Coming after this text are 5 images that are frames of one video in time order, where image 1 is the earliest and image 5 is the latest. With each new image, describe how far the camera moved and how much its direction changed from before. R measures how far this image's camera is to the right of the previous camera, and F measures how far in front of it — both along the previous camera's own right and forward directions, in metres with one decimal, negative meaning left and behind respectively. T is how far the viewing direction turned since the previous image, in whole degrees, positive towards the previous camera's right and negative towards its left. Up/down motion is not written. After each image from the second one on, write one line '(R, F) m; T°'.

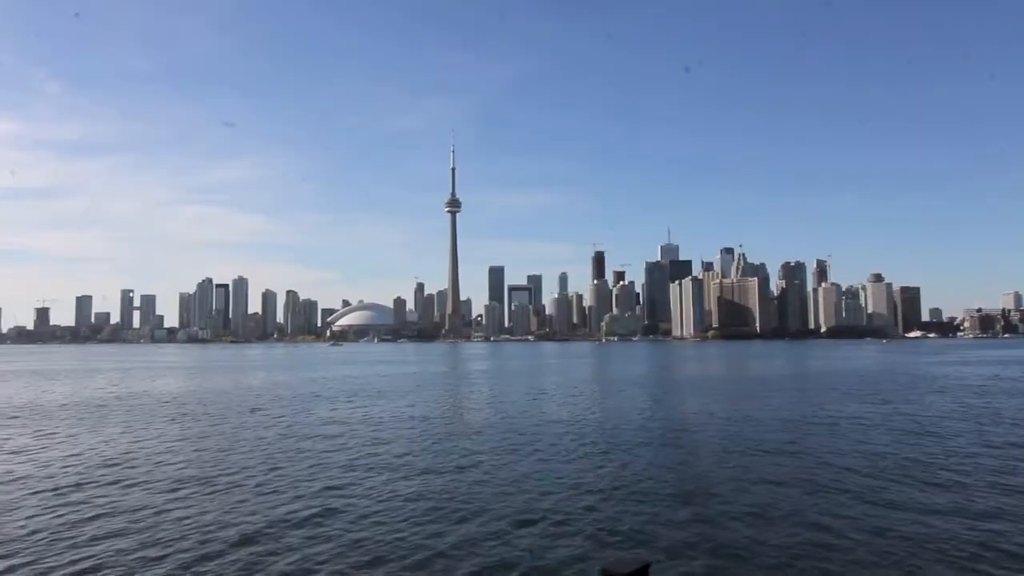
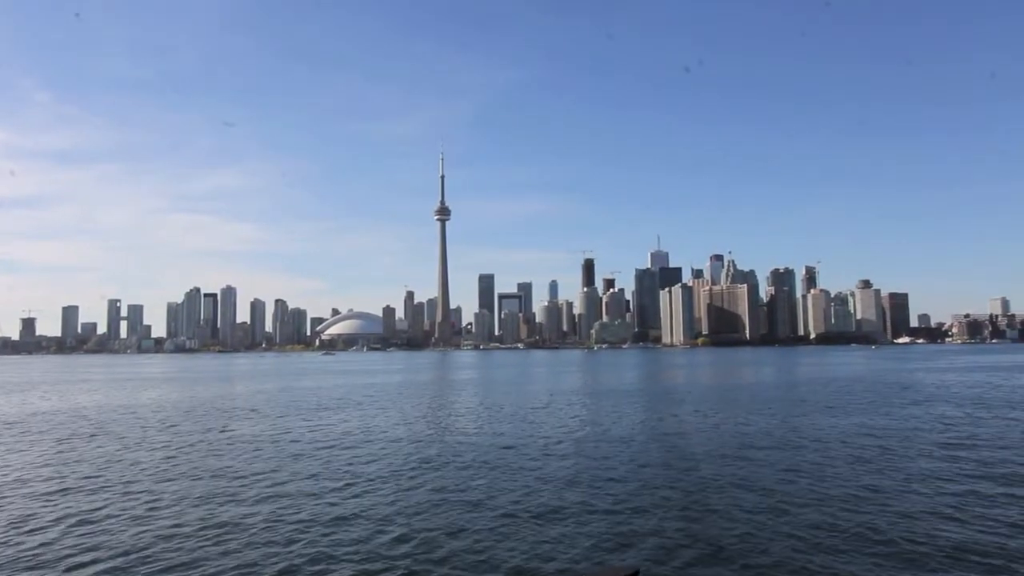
(+0.6, +1.0) m; +1°
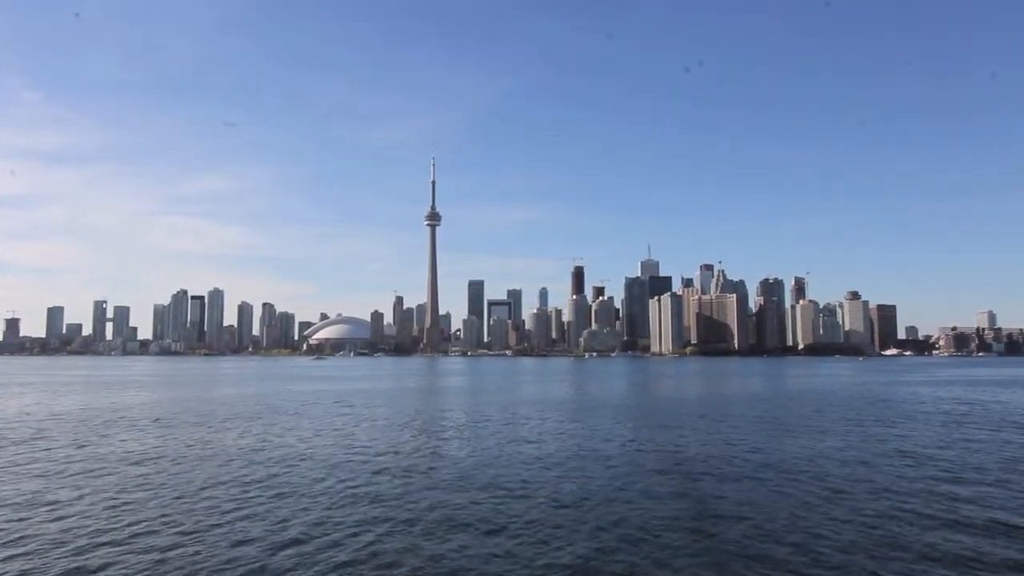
(+0.1, +0.9) m; +1°
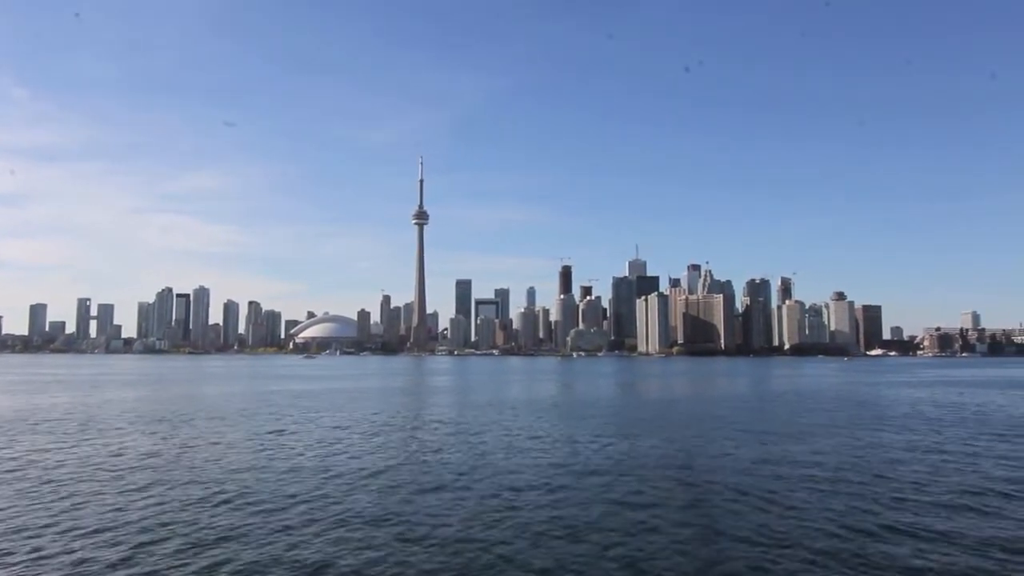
(+0.3, +0.6) m; +1°
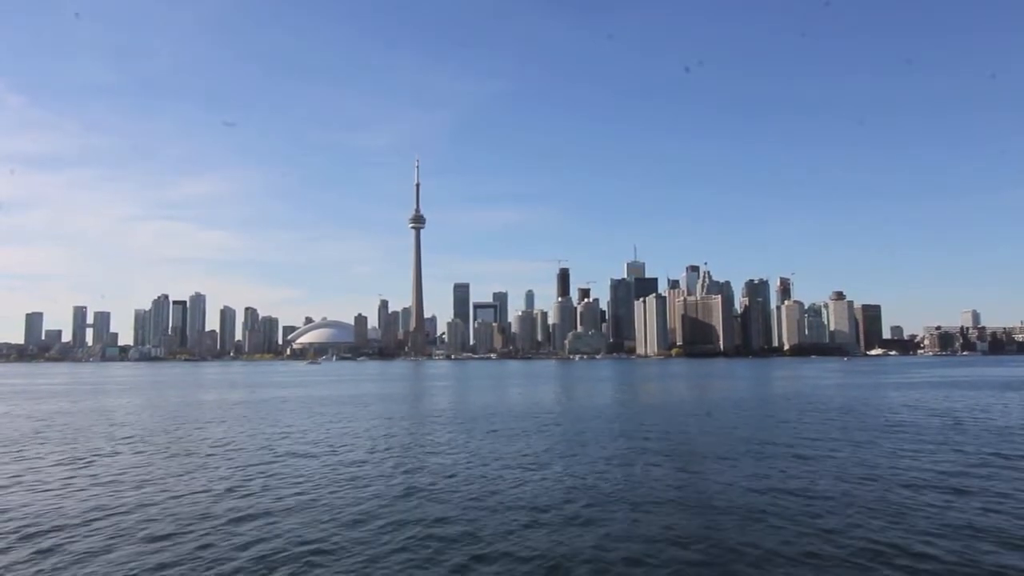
(-0.1, +1.5) m; 0°
